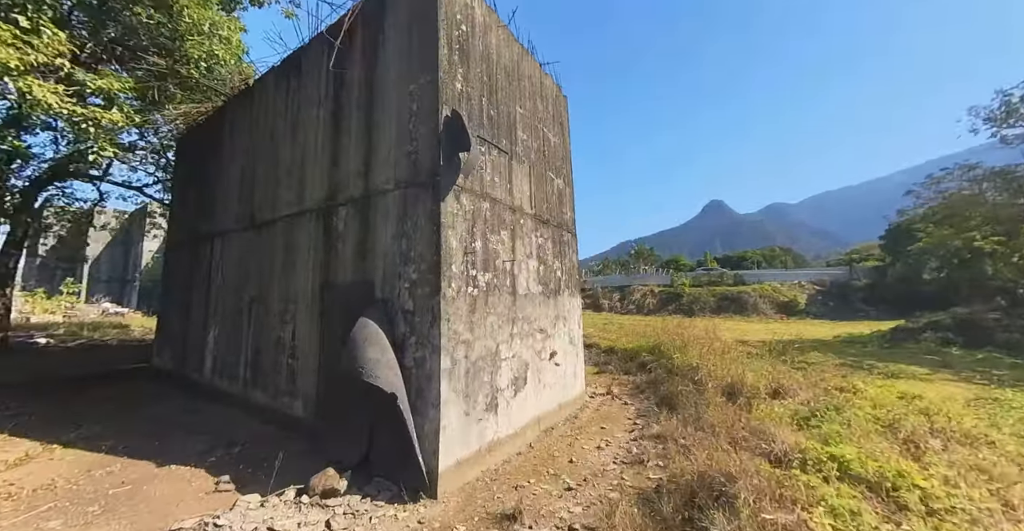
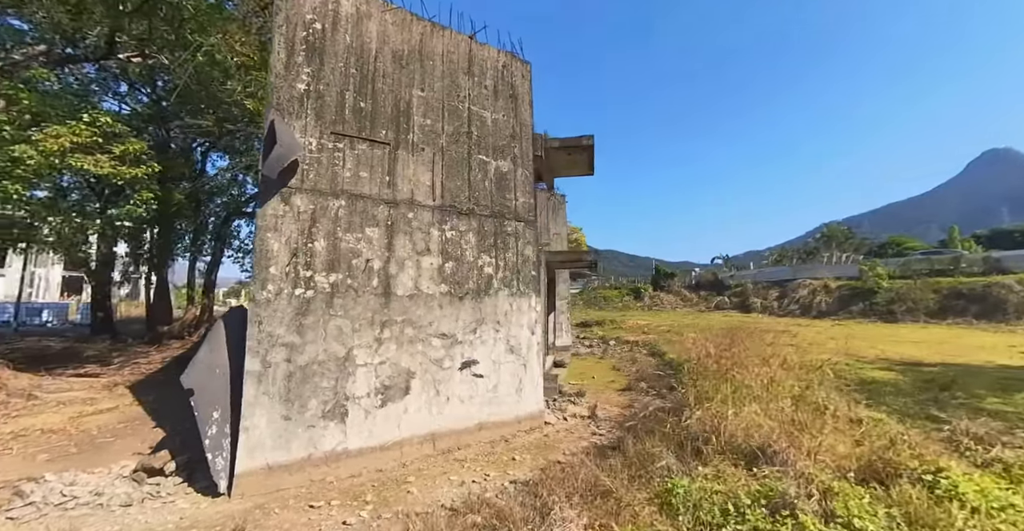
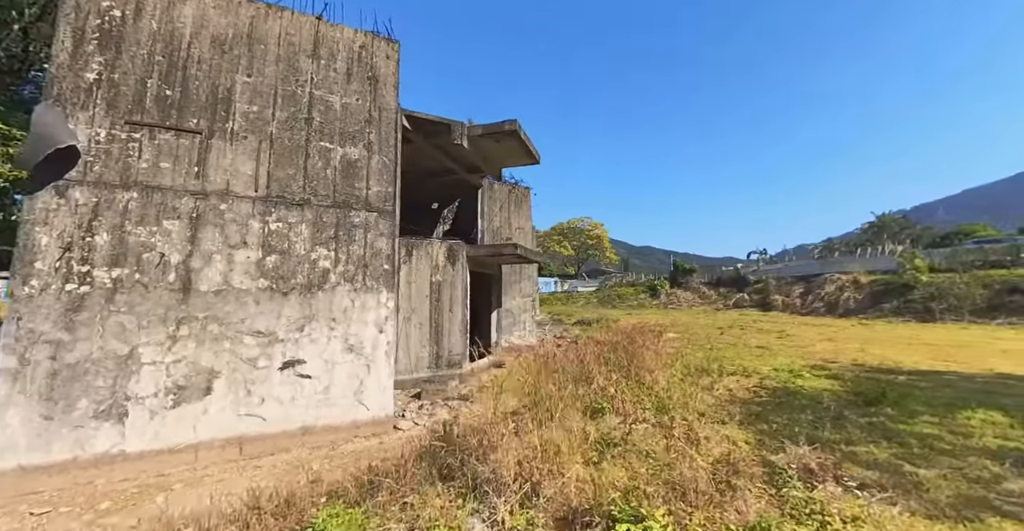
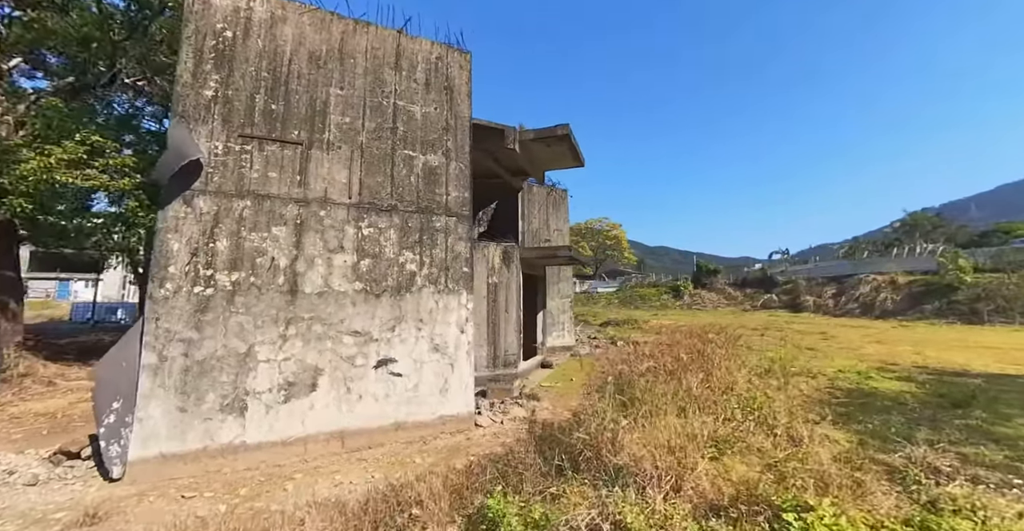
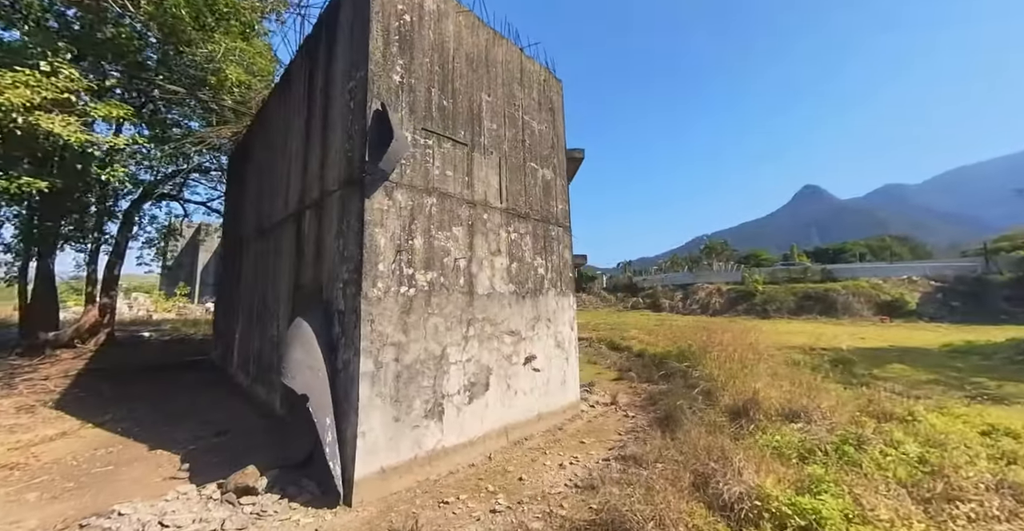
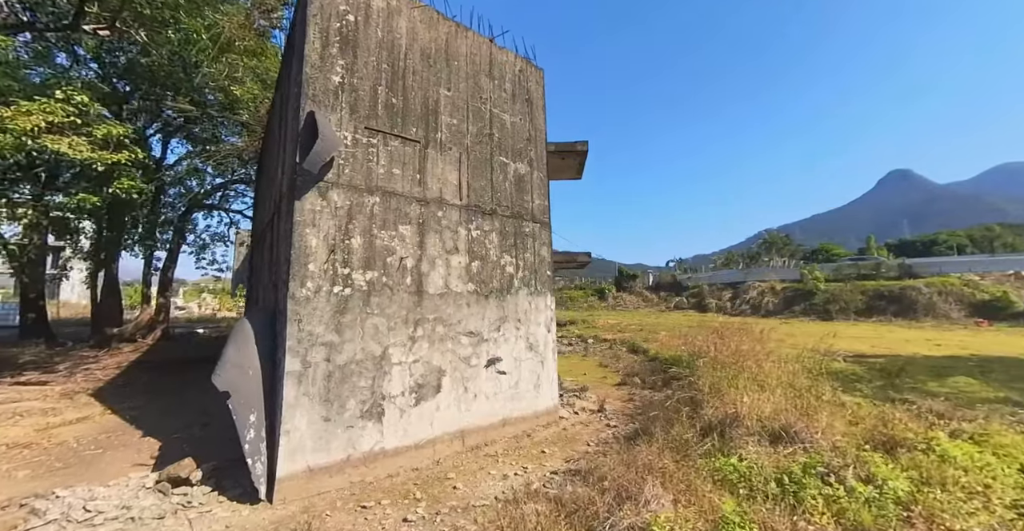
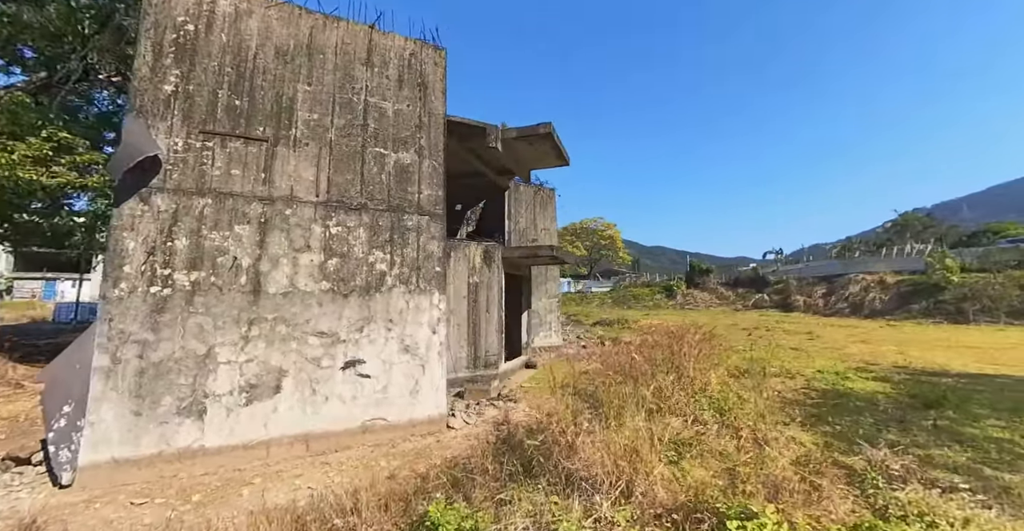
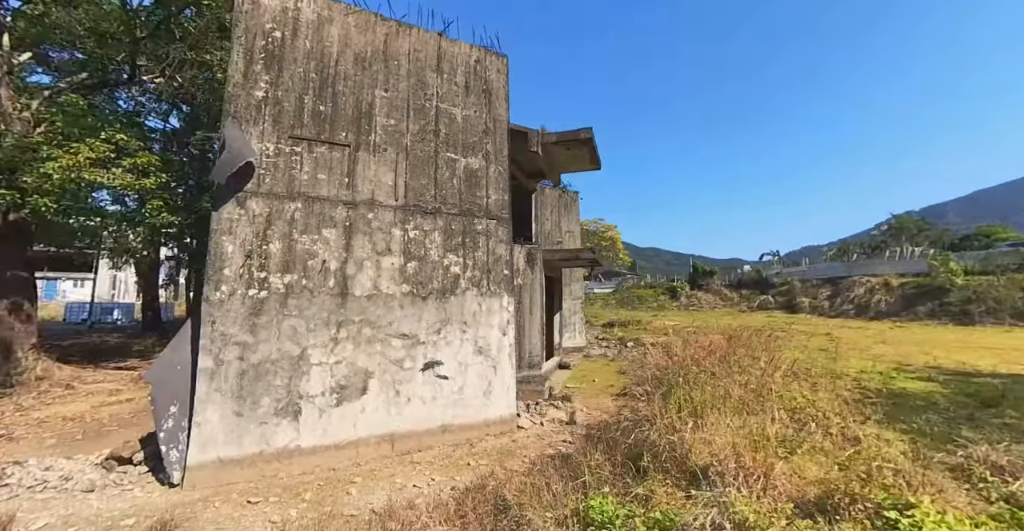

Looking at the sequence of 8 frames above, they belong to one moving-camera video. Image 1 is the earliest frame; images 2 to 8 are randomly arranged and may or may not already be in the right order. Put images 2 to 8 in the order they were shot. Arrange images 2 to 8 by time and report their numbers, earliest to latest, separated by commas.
5, 6, 2, 8, 4, 7, 3
